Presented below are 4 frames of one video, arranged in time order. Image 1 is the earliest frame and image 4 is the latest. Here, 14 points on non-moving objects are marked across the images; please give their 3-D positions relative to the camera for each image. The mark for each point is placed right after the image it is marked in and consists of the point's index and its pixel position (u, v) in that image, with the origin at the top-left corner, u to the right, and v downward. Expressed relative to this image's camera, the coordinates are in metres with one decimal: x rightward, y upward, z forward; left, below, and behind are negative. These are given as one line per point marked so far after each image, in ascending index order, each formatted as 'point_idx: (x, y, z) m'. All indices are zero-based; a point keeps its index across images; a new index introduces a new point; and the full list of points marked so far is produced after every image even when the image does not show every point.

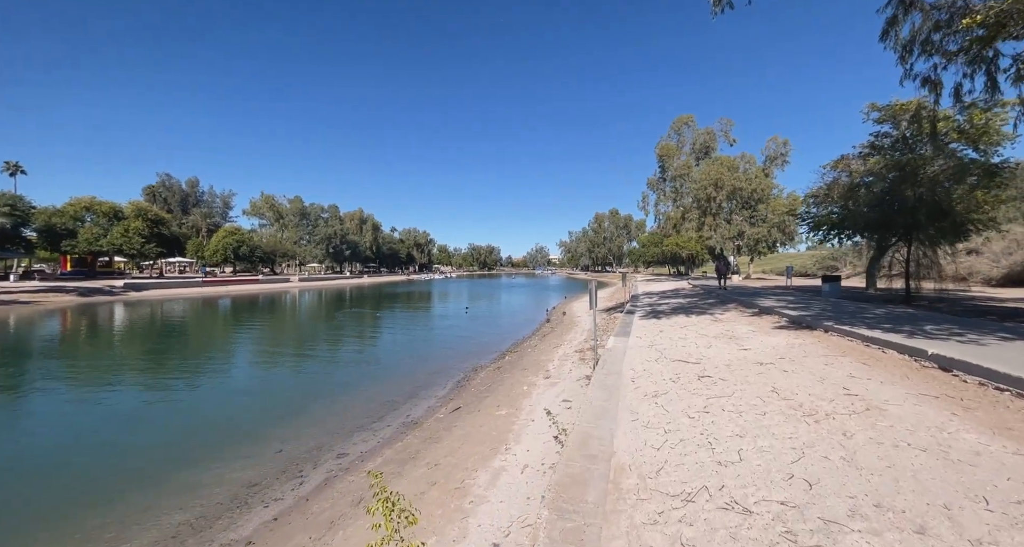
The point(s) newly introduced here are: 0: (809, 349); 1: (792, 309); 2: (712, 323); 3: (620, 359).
0: (+4.6, -1.2, +6.7) m
1: (+7.6, -0.9, +11.6) m
2: (+5.2, -1.3, +11.3) m
3: (+2.0, -1.6, +8.1) m
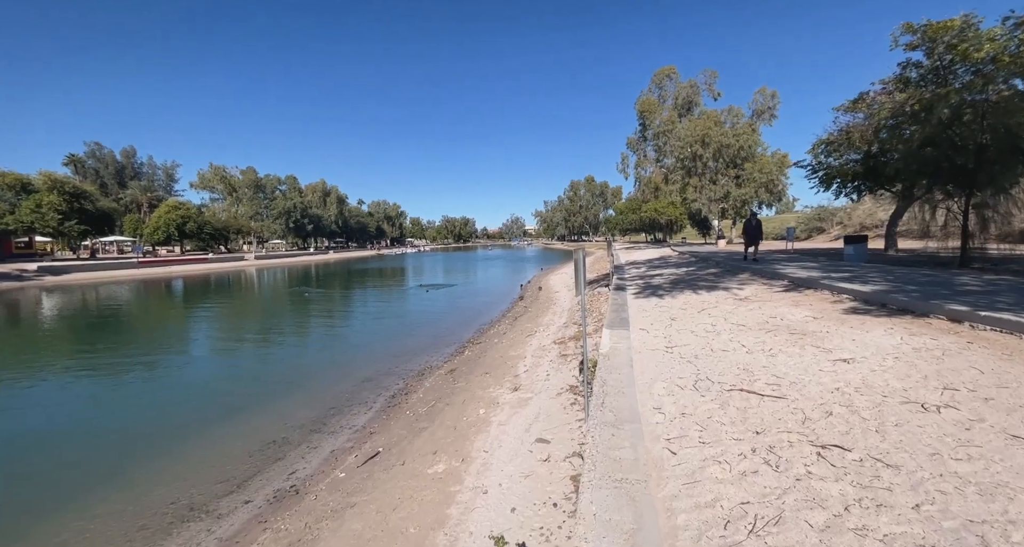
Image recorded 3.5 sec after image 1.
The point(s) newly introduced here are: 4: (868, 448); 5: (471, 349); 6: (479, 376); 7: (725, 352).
0: (+3.9, -0.8, +3.6) m
1: (+6.6, -0.1, +8.7) m
2: (+4.3, -0.6, +8.3) m
3: (+1.3, -1.2, +4.9) m
4: (+2.2, -1.1, +2.7) m
5: (-1.1, -2.0, +11.9) m
6: (-0.7, -2.1, +9.0) m
7: (+2.6, -1.0, +5.3) m
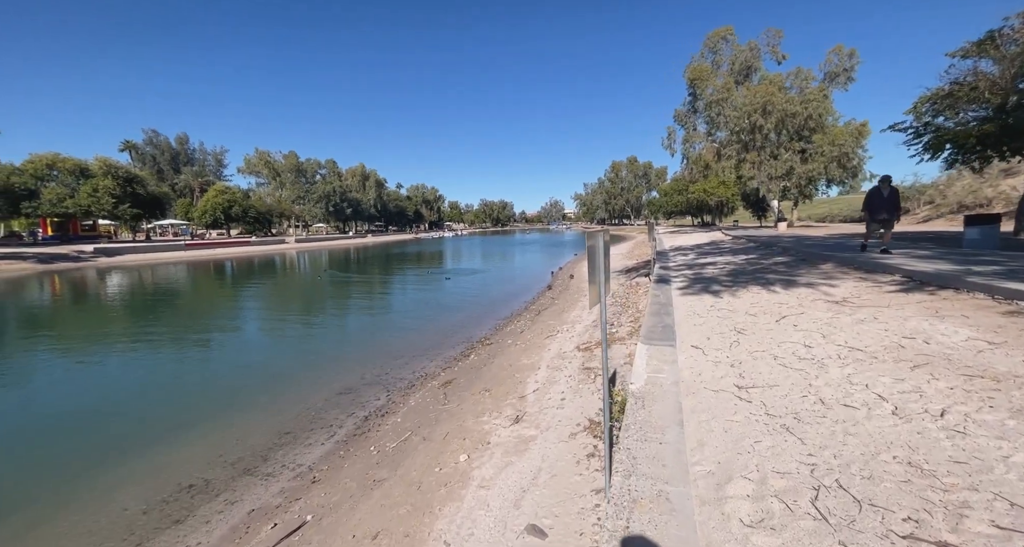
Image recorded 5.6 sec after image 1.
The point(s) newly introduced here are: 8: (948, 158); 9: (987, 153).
0: (+3.5, -0.8, +1.2) m
1: (+6.7, 0.0, +6.0) m
2: (+4.4, -0.5, +5.8) m
3: (+1.0, -1.2, +2.7) m
4: (+1.8, -1.2, +0.5) m
5: (-0.7, -1.8, +10.0) m
6: (-0.6, -2.0, +7.0) m
7: (+2.4, -1.0, +3.0) m
8: (+13.9, +3.7, +13.9) m
9: (+13.8, +3.5, +12.7) m
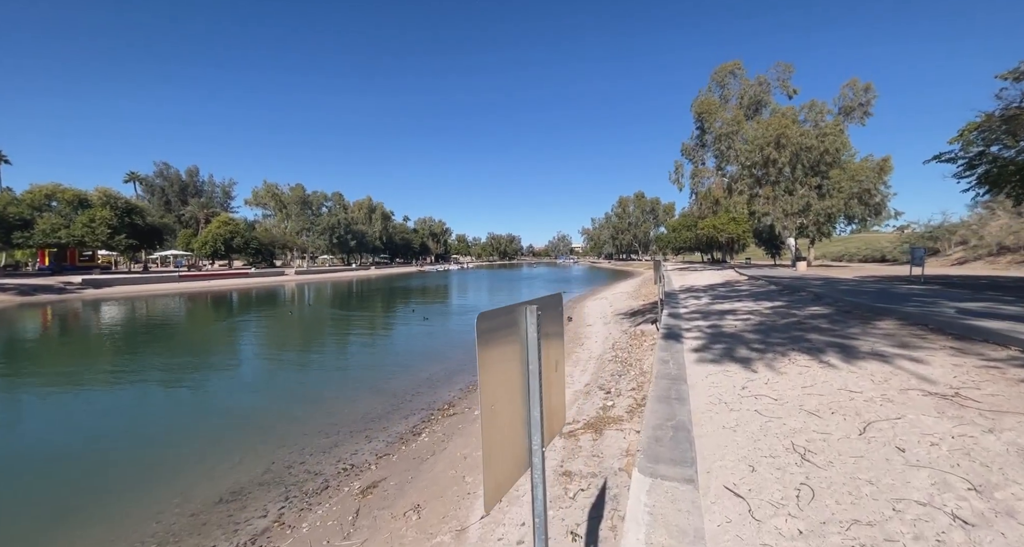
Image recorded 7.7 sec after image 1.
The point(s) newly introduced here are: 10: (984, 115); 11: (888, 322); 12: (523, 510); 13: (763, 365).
0: (+2.8, -1.2, -1.1) m
1: (+6.1, -0.8, +3.7) m
2: (+3.7, -1.2, +3.5) m
3: (+0.3, -1.6, +0.5) m
4: (+1.0, -1.4, -1.8) m
5: (-1.3, -2.7, +7.7) m
6: (-1.3, -2.7, +4.7) m
7: (+1.7, -1.4, +0.8) m
8: (+13.4, +2.2, +11.8) m
9: (+13.3, +2.1, +10.5) m
10: (+12.8, +4.4, +11.9) m
11: (+6.6, -0.8, +7.6) m
12: (+0.1, -2.5, +4.5) m
13: (+3.5, -1.3, +6.0) m
